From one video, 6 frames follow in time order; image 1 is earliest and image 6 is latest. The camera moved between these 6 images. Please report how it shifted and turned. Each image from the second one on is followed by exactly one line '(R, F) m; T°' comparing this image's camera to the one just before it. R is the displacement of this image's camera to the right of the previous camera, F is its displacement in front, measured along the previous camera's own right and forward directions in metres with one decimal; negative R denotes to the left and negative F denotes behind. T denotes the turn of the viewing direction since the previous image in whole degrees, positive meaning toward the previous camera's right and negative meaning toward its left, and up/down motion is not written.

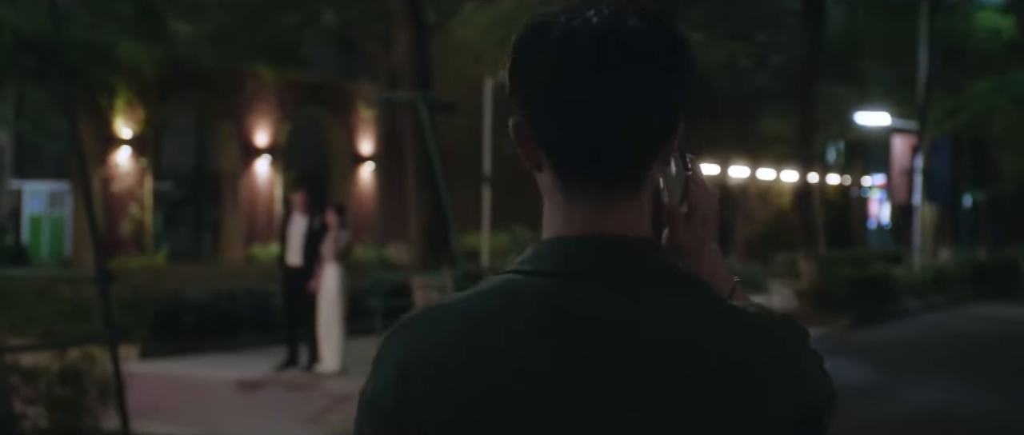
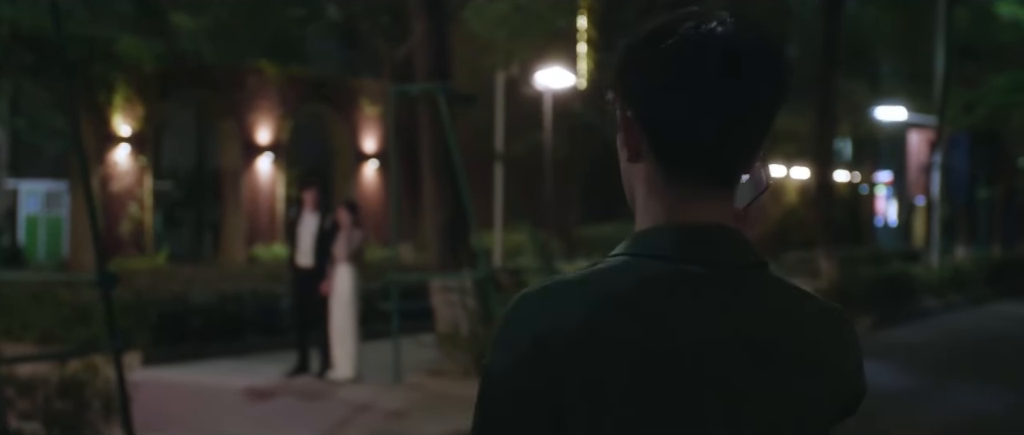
(-0.2, +0.7) m; 0°
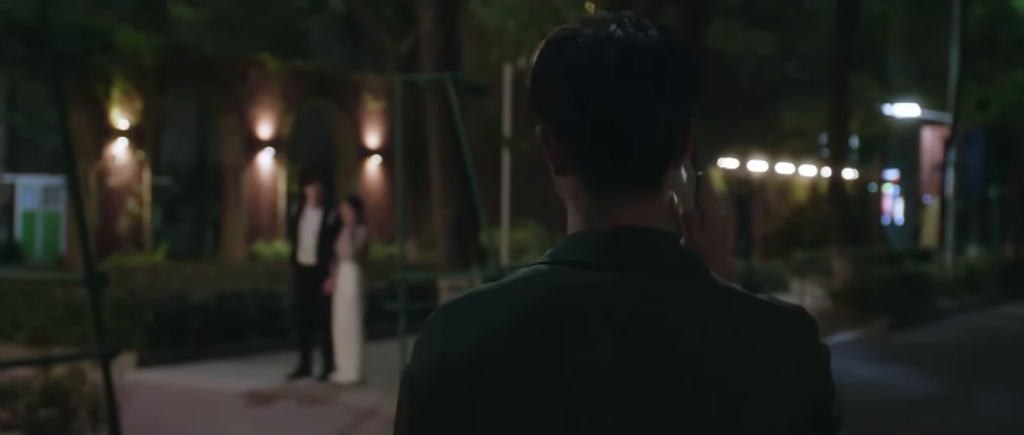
(-0.1, +0.5) m; 0°
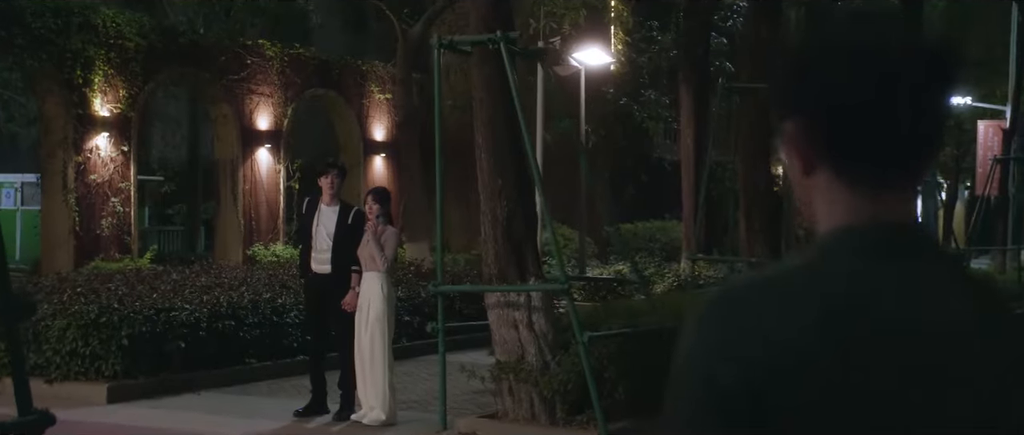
(-0.5, +2.4) m; 0°
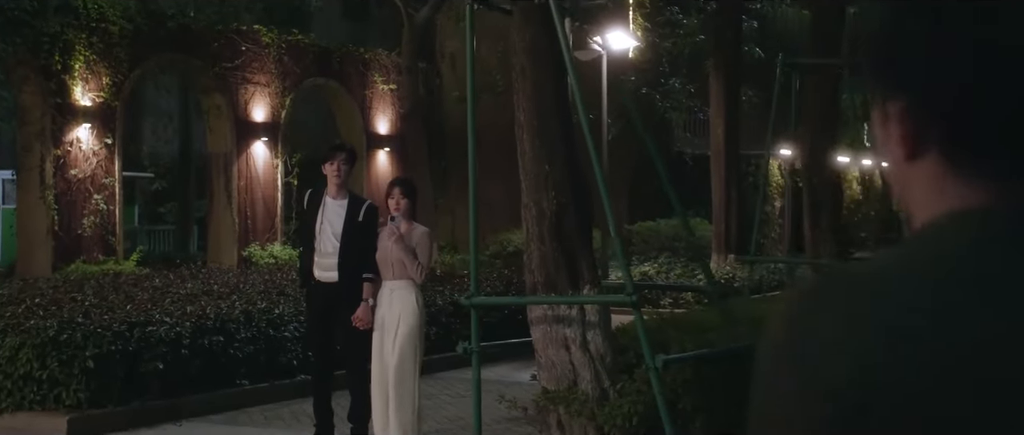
(-0.3, +1.7) m; 0°
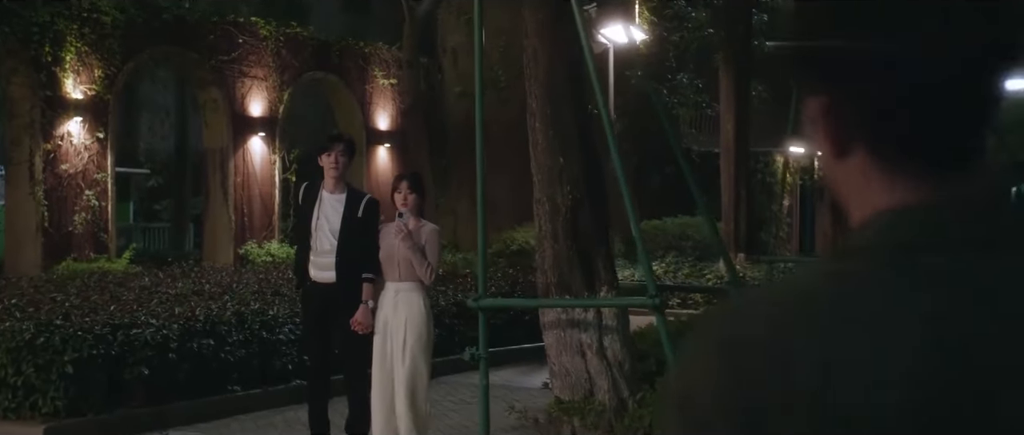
(-0.1, +0.6) m; 0°
